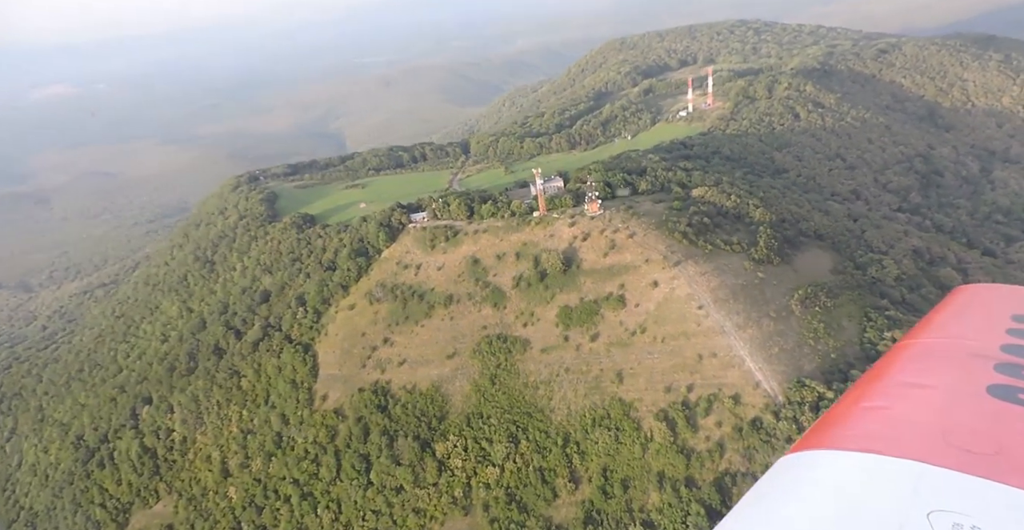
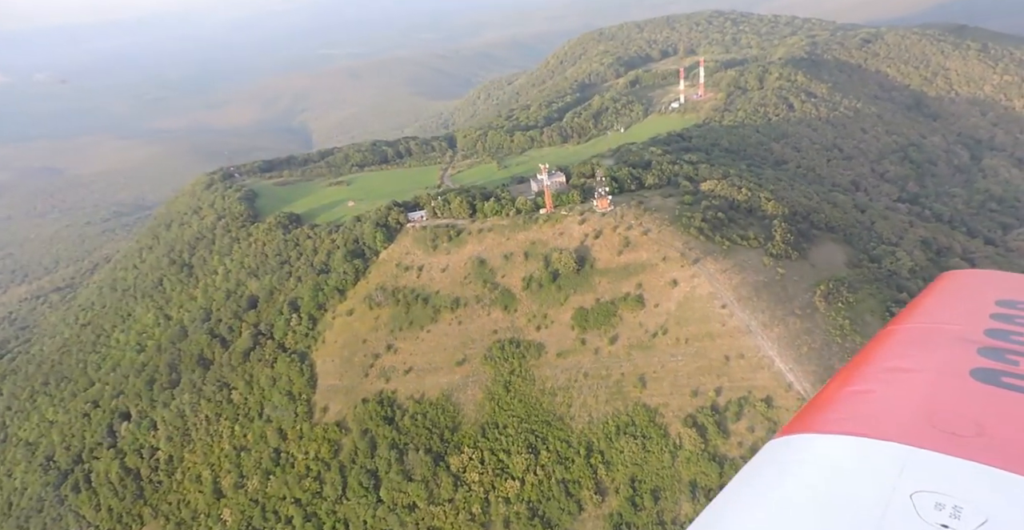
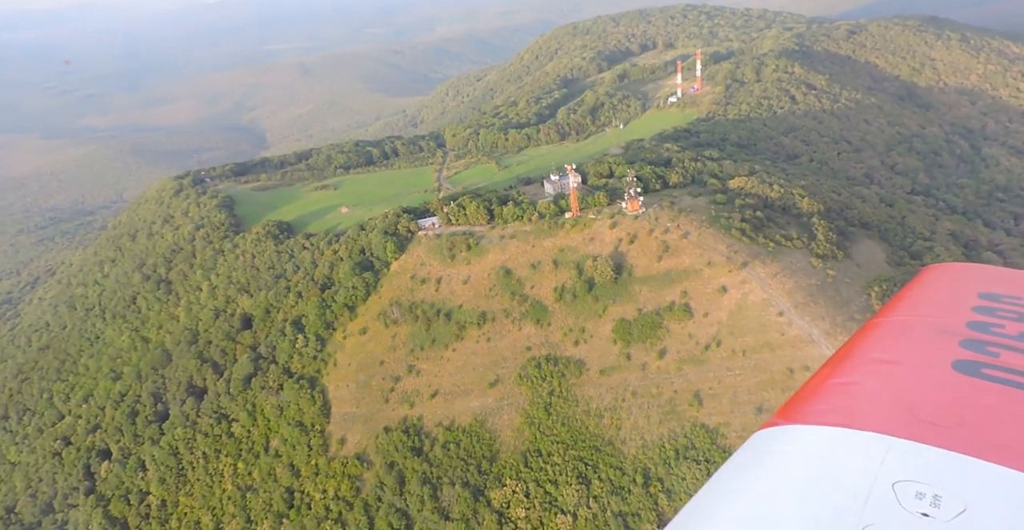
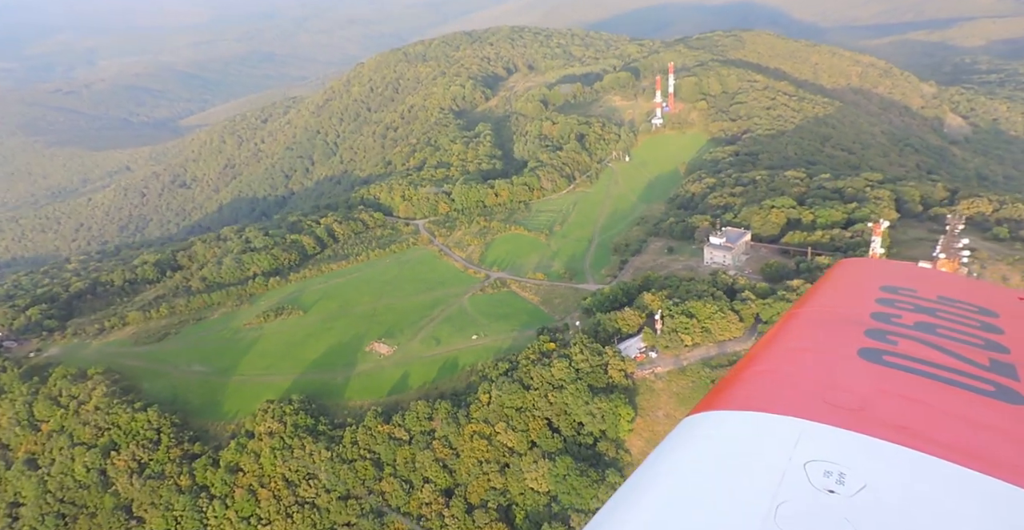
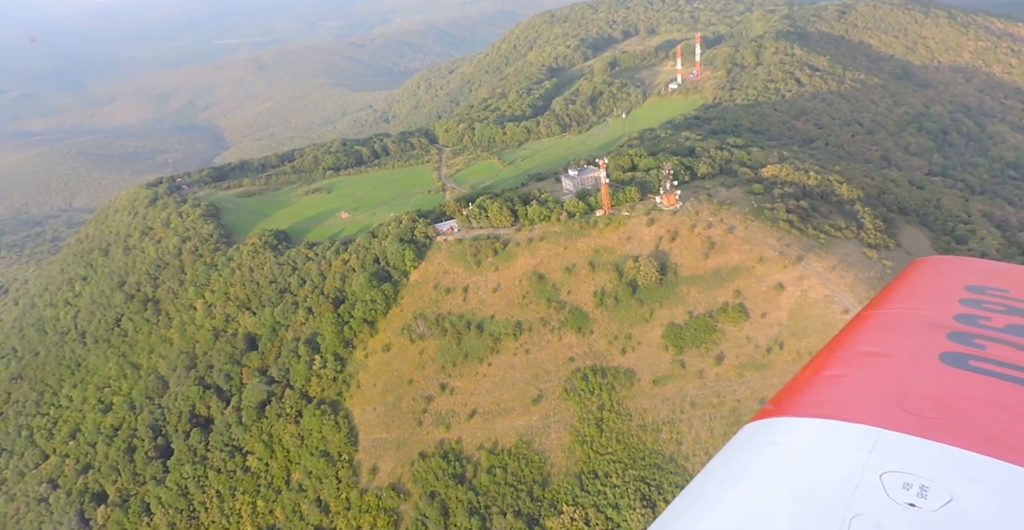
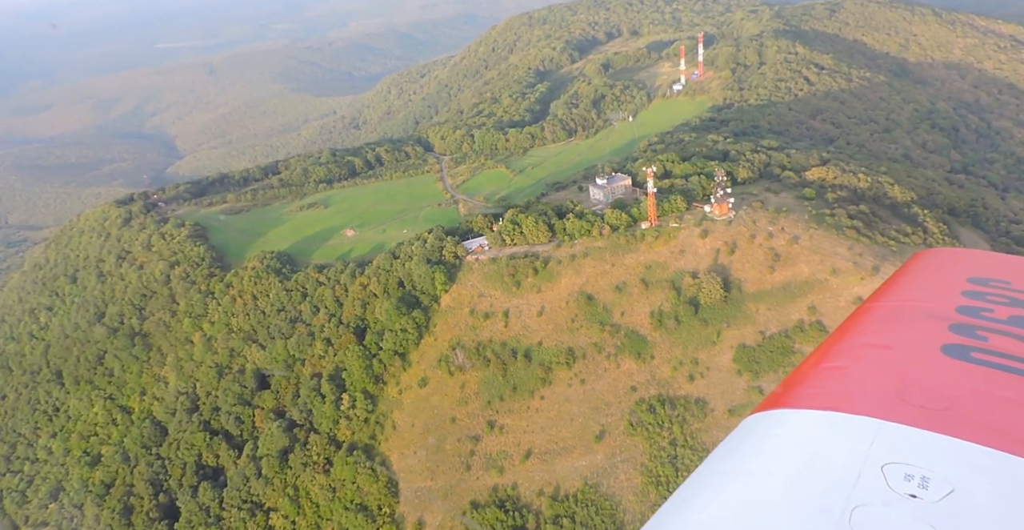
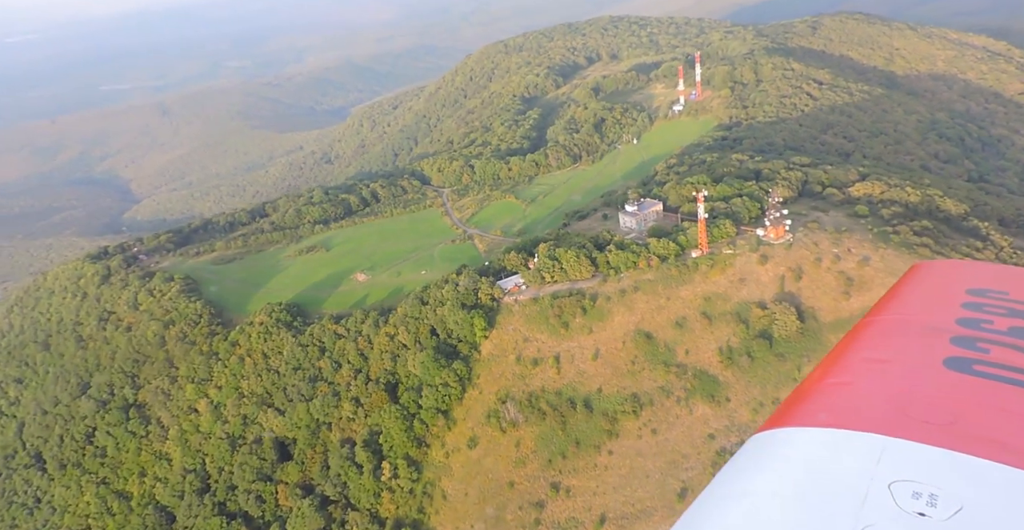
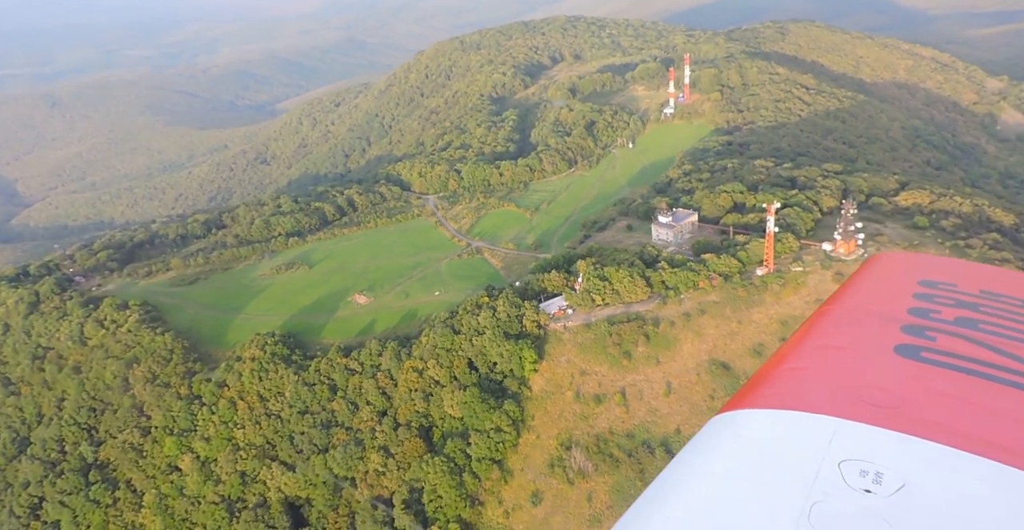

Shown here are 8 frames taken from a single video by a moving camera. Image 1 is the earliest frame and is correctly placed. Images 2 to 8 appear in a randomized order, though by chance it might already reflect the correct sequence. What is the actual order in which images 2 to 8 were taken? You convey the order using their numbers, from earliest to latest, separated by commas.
2, 3, 5, 6, 7, 8, 4
